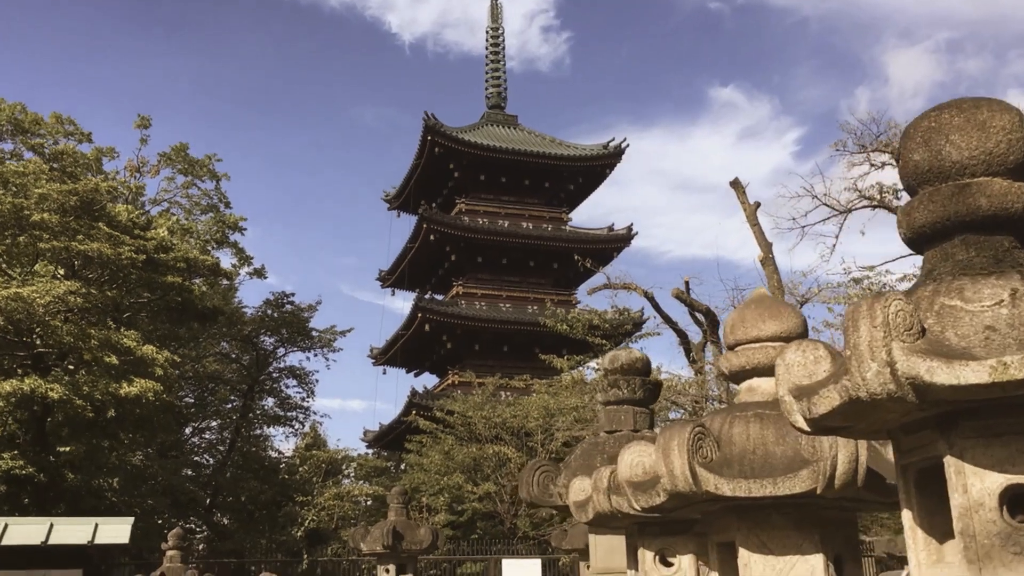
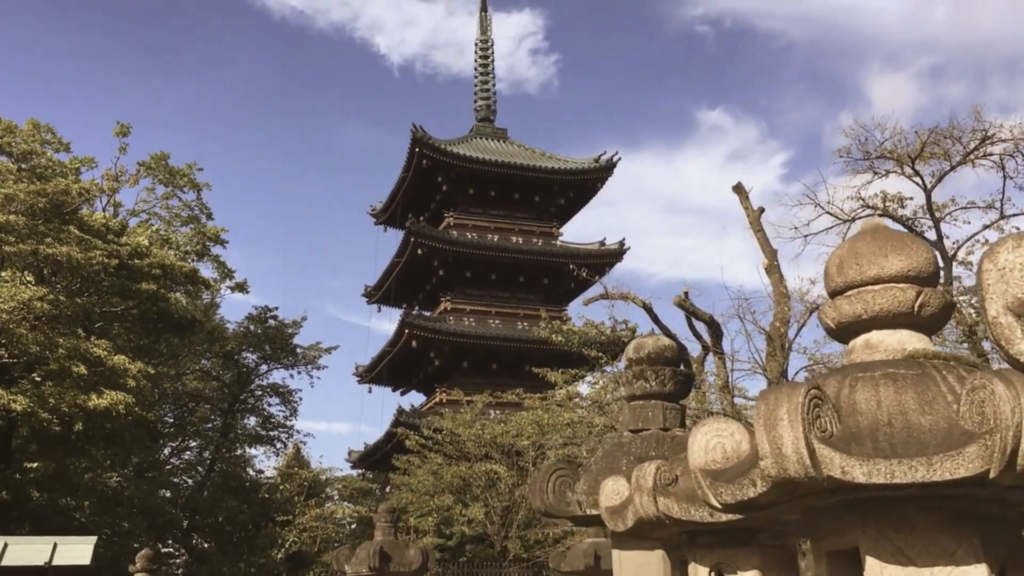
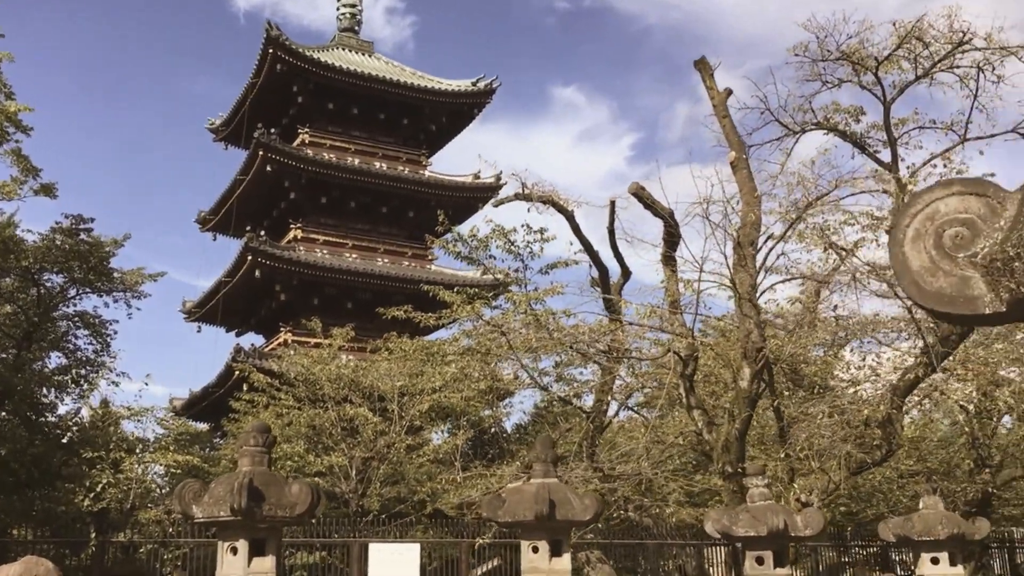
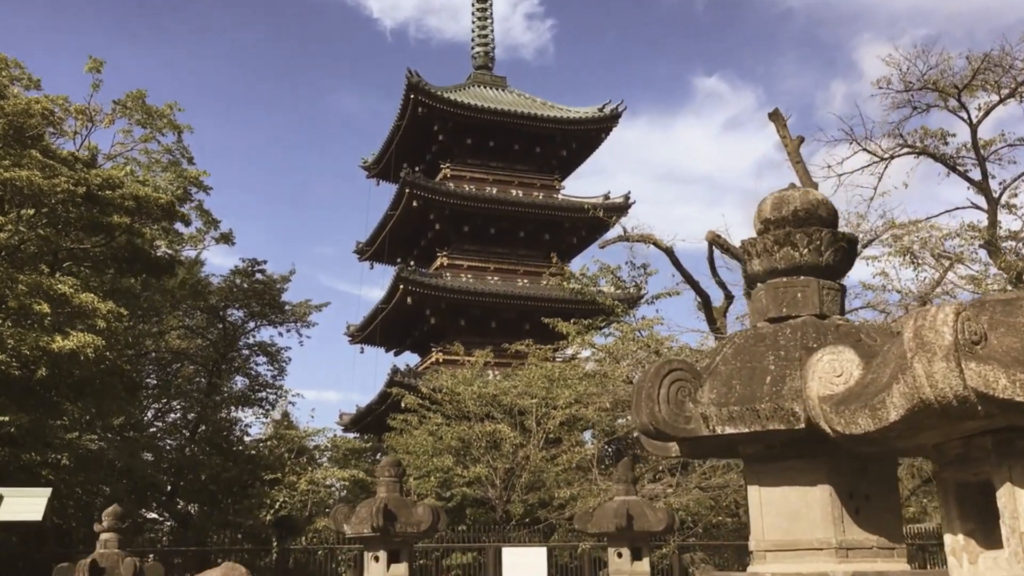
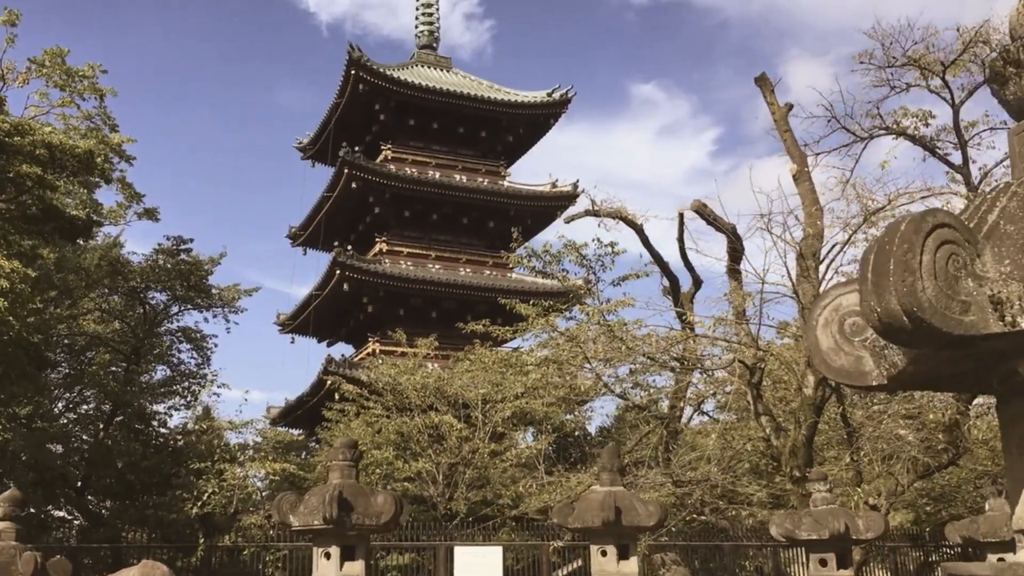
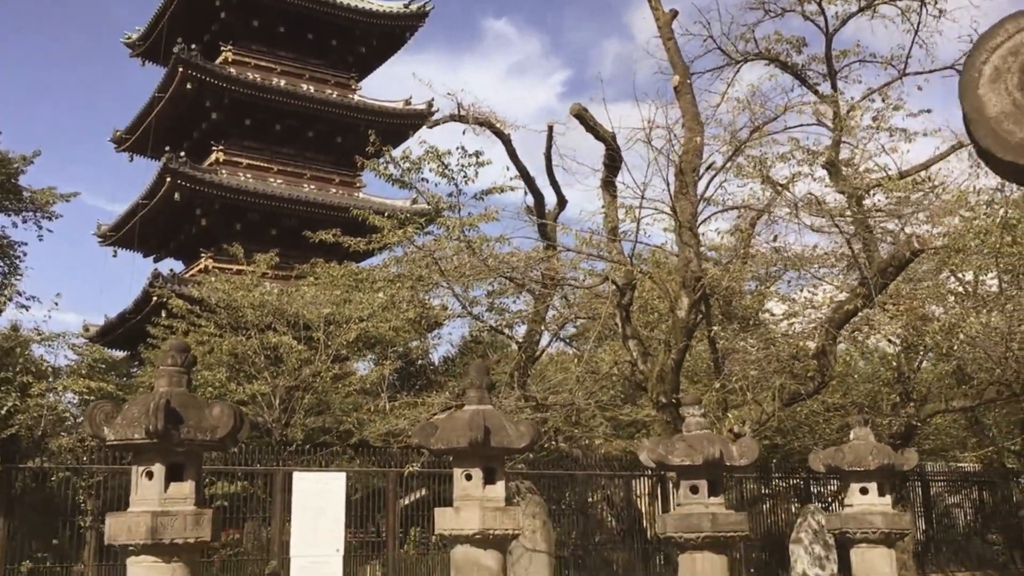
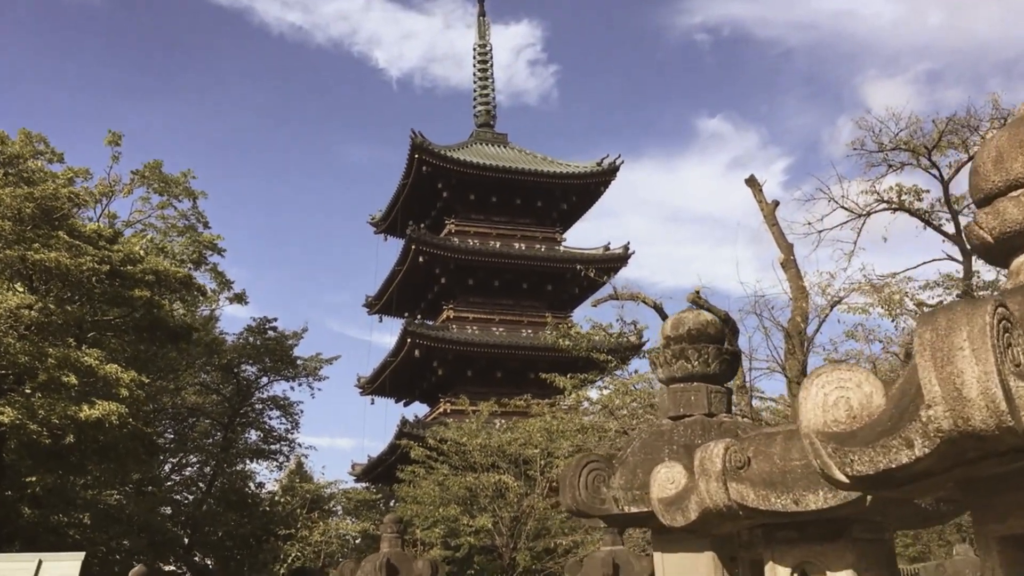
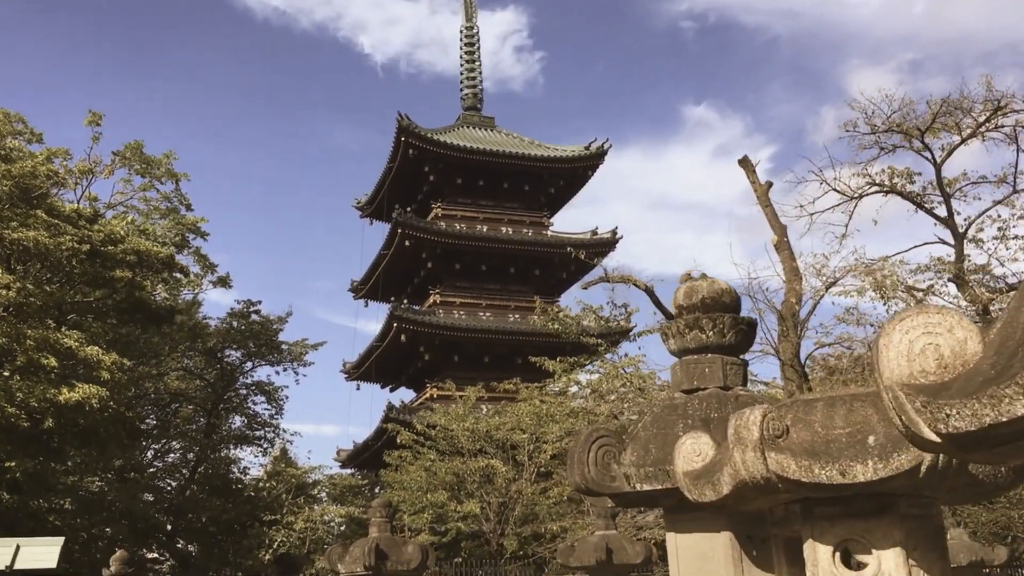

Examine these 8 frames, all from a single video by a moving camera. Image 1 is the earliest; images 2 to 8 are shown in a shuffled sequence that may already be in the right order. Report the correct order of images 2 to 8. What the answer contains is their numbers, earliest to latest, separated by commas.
2, 7, 8, 4, 5, 3, 6
